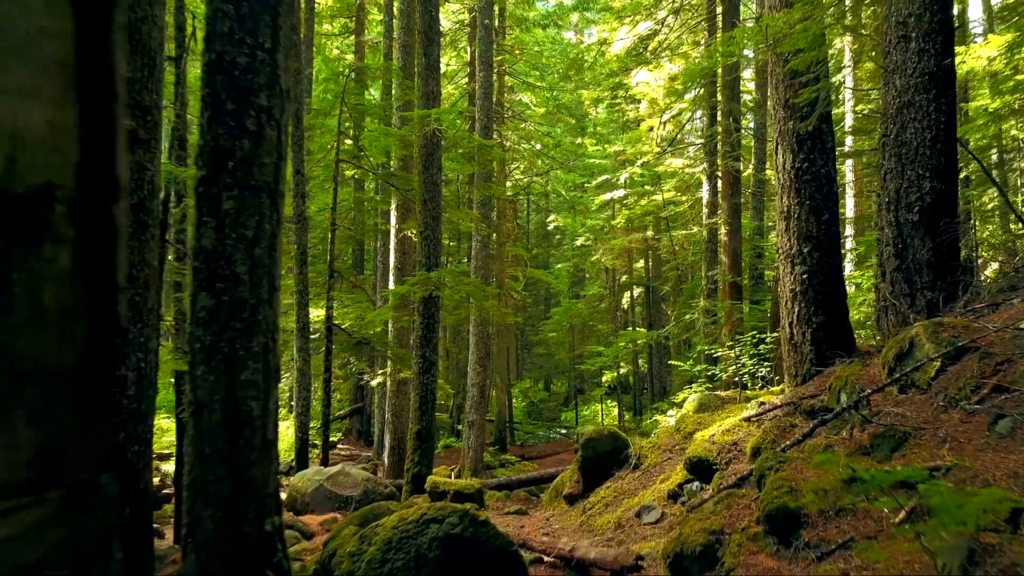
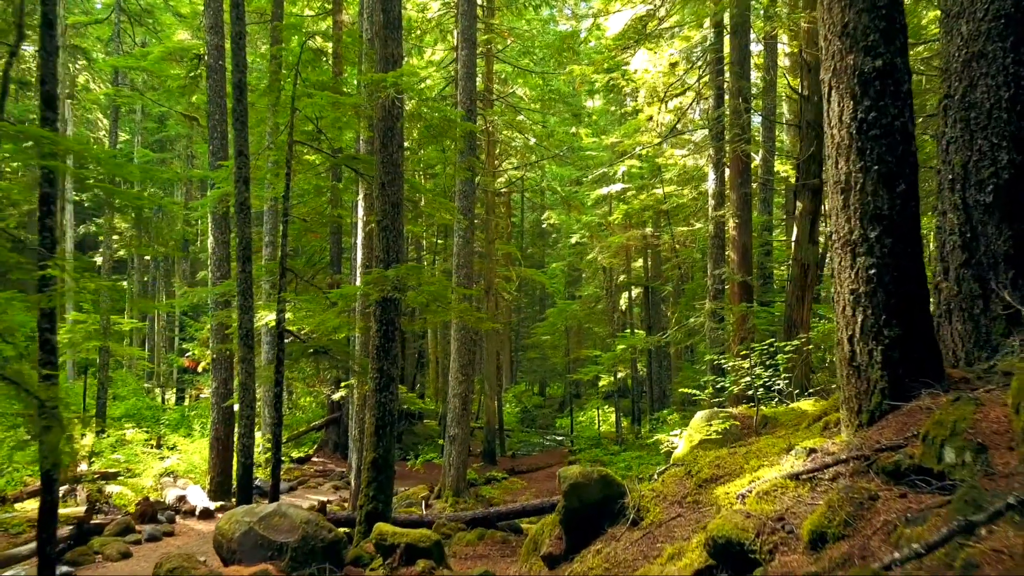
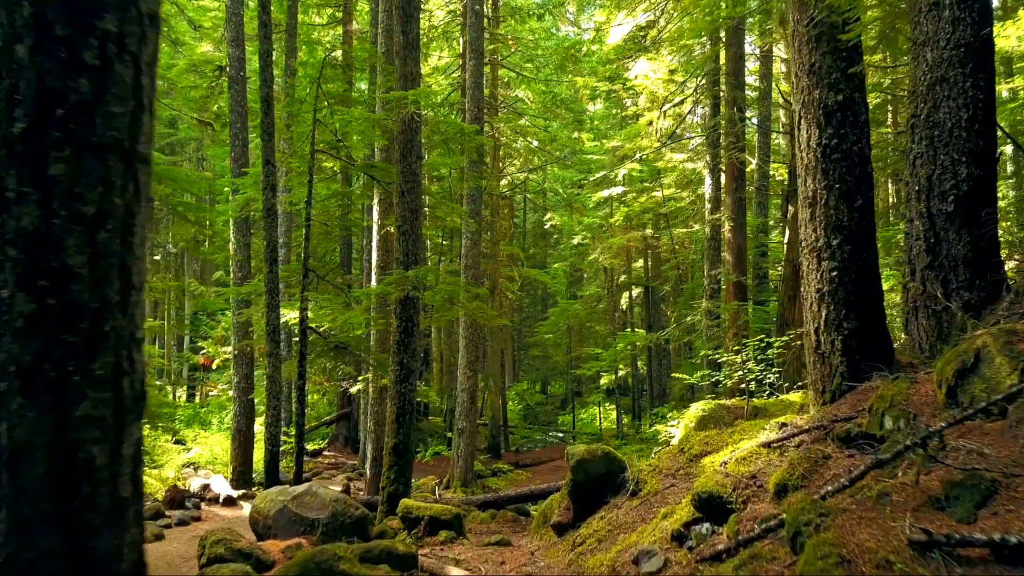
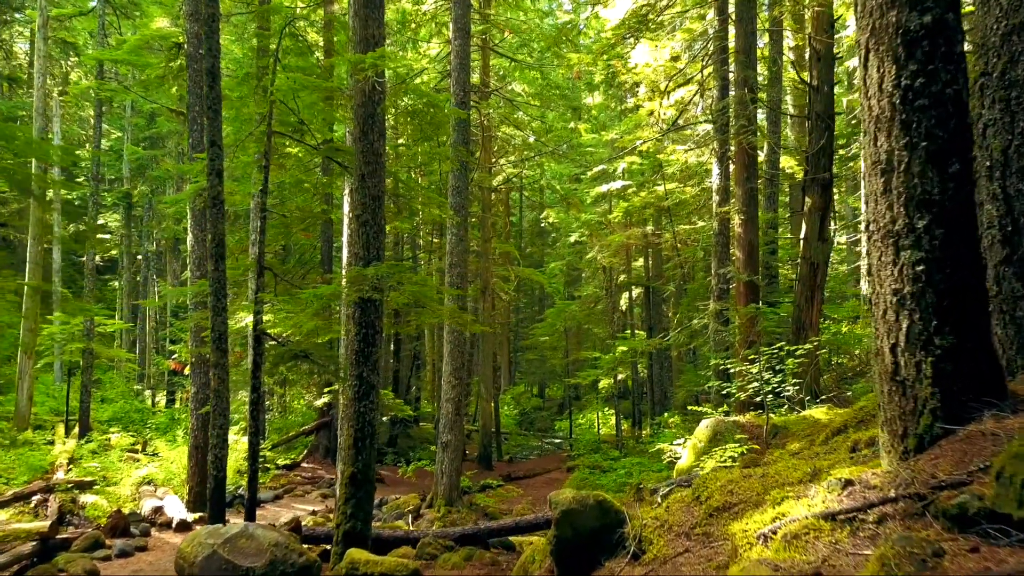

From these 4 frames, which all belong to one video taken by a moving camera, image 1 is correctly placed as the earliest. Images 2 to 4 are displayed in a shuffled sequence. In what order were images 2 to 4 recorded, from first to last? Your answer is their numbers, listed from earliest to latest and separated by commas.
3, 2, 4
